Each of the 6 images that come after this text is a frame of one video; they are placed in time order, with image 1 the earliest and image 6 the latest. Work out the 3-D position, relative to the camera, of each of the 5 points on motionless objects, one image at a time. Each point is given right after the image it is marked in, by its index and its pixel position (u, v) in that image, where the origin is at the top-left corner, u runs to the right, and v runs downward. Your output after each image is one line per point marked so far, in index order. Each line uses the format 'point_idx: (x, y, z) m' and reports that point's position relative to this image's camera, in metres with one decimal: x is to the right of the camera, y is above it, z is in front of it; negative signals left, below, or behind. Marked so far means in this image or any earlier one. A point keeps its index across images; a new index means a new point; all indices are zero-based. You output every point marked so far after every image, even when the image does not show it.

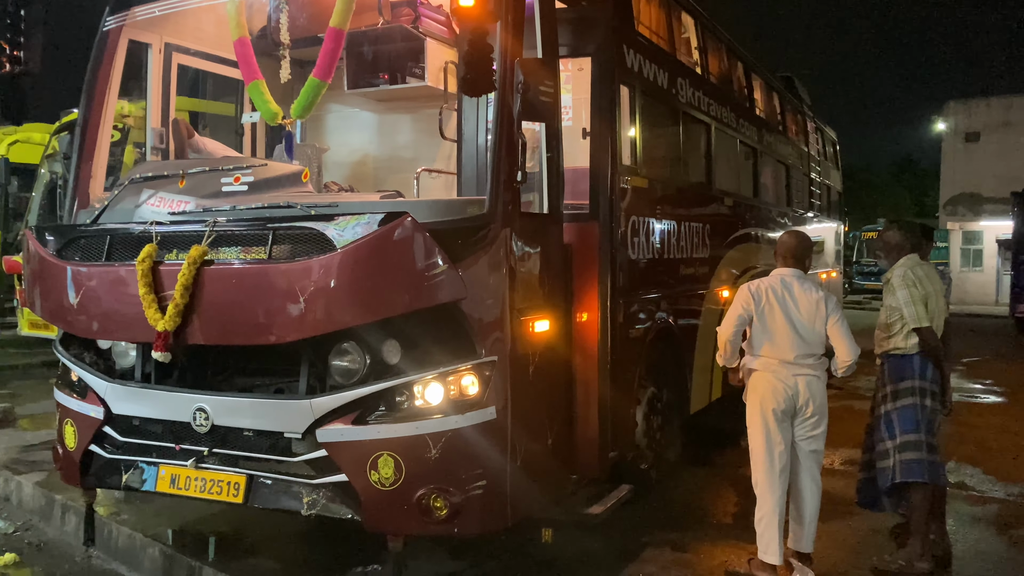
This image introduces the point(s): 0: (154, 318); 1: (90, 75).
0: (-1.5, -0.1, +3.2) m
1: (-2.3, +1.2, +4.3) m
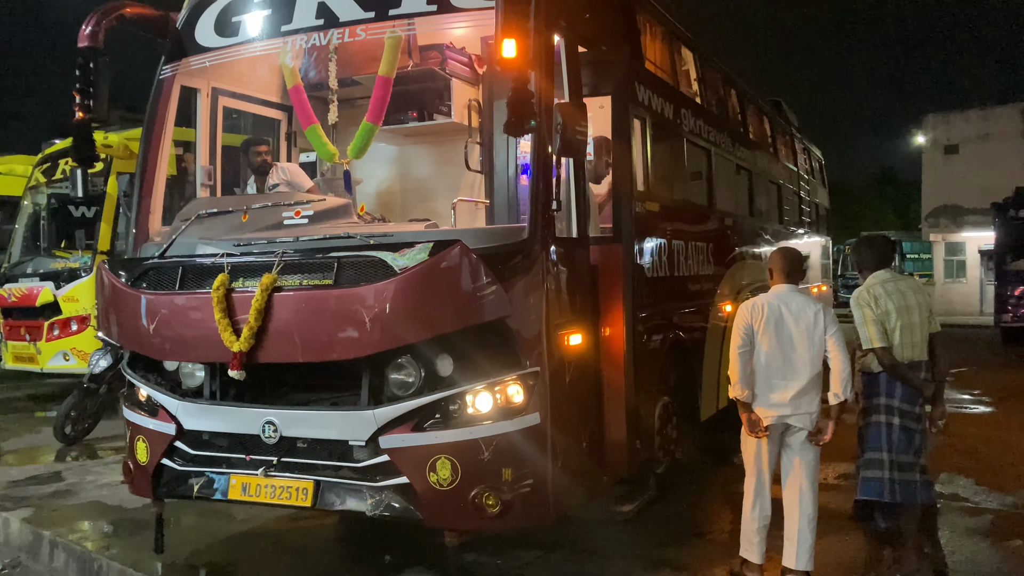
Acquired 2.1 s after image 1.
0: (-1.3, -0.2, +3.5) m
1: (-2.2, +1.1, +4.7) m
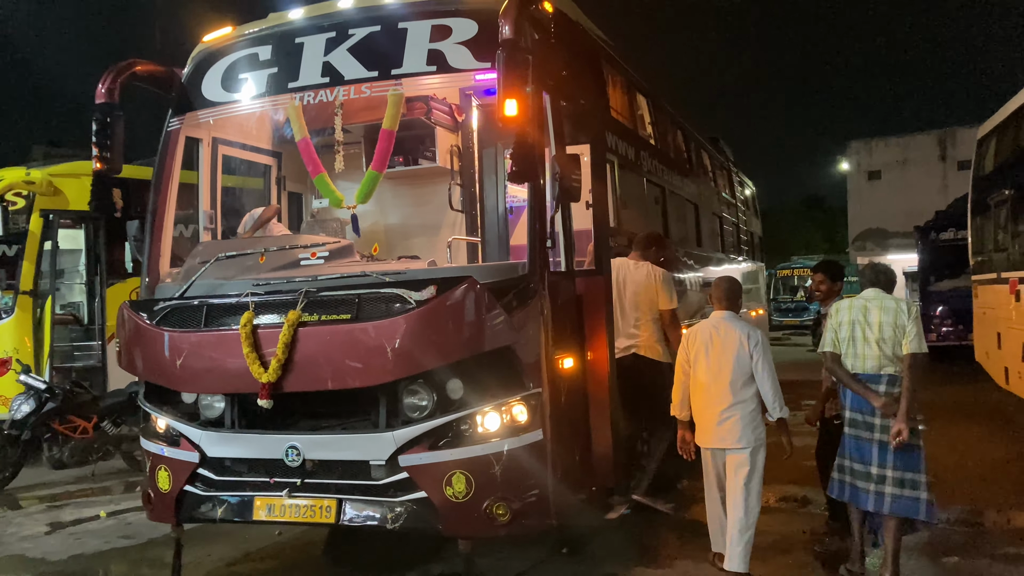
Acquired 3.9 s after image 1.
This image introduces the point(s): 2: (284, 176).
0: (-1.3, -0.4, +3.8) m
1: (-2.3, +0.8, +5.0) m
2: (-1.8, +0.8, +5.8) m
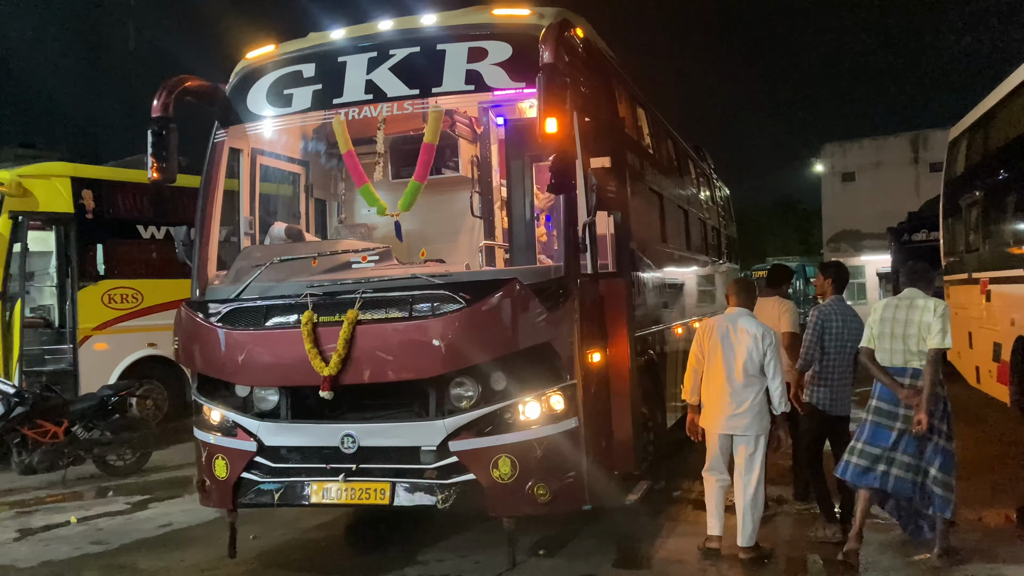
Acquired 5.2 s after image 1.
0: (-1.1, -0.4, +4.1) m
1: (-2.1, +0.8, +5.3) m
2: (-1.6, +0.8, +6.1) m
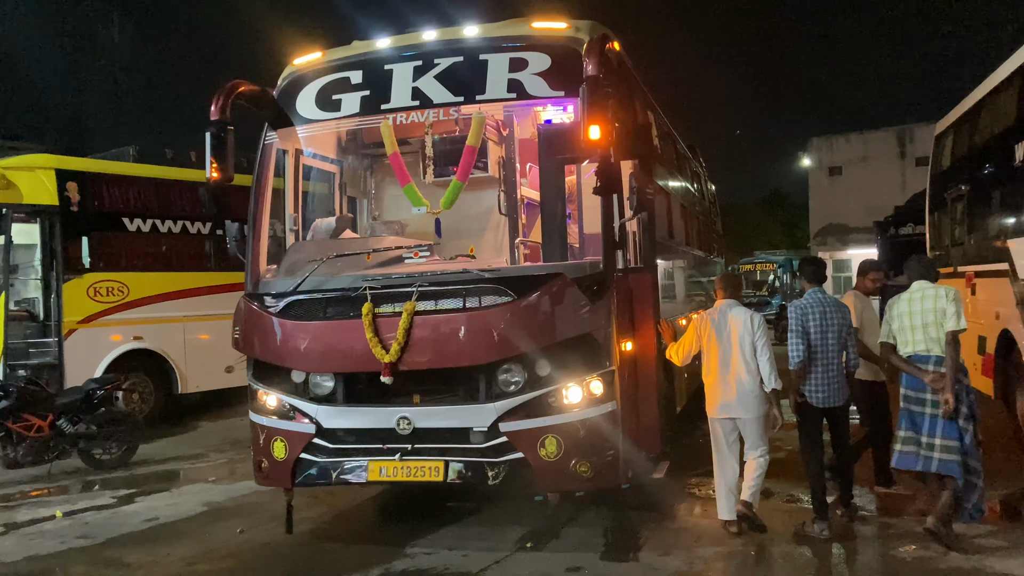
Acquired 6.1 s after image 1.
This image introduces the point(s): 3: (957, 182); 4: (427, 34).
0: (-0.8, -0.4, +4.5) m
1: (-1.9, +0.8, +5.6) m
2: (-1.4, +0.9, +6.4) m
3: (+6.5, +1.5, +10.9) m
4: (-0.6, +1.8, +5.4) m
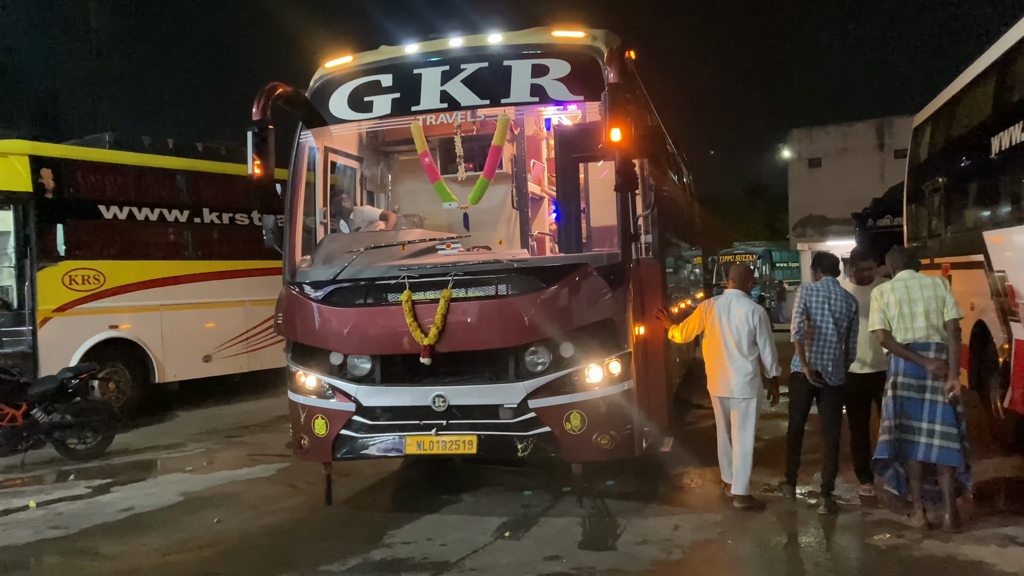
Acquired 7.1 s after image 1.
0: (-0.6, -0.3, +4.9) m
1: (-1.7, +0.9, +6.0) m
2: (-1.2, +1.0, +6.8) m
3: (+6.5, +1.6, +11.5) m
4: (-0.4, +1.9, +5.8) m
